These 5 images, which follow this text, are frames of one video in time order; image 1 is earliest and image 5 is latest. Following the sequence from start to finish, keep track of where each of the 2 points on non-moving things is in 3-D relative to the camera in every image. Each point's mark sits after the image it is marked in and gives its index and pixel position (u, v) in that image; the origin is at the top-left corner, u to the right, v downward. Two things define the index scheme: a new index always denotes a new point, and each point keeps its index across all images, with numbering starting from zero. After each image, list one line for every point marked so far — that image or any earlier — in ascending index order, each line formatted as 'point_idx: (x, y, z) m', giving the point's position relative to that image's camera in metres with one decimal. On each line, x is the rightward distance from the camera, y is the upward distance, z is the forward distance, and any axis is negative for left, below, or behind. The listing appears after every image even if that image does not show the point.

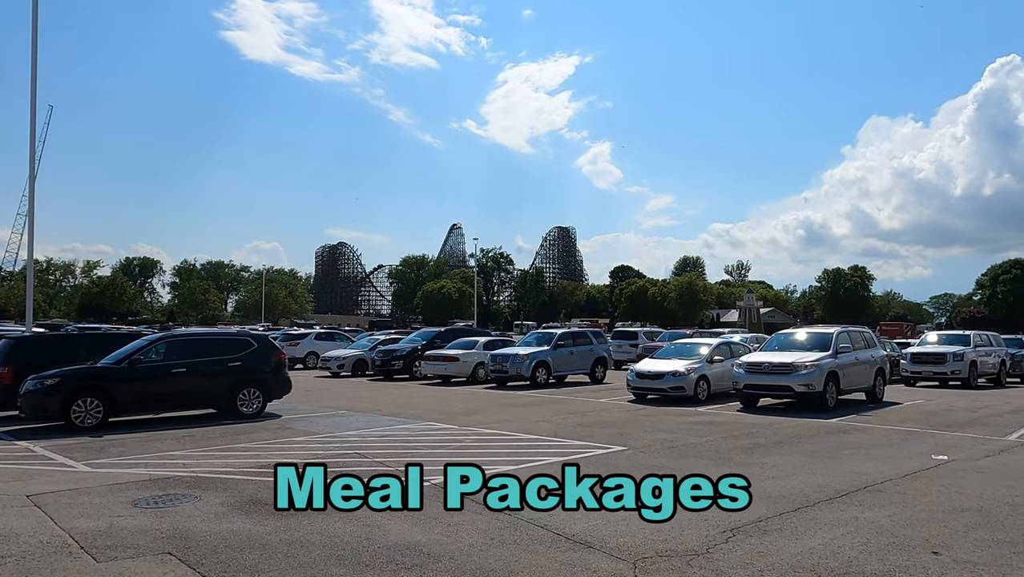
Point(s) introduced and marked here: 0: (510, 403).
0: (0.0, -2.7, +17.4) m
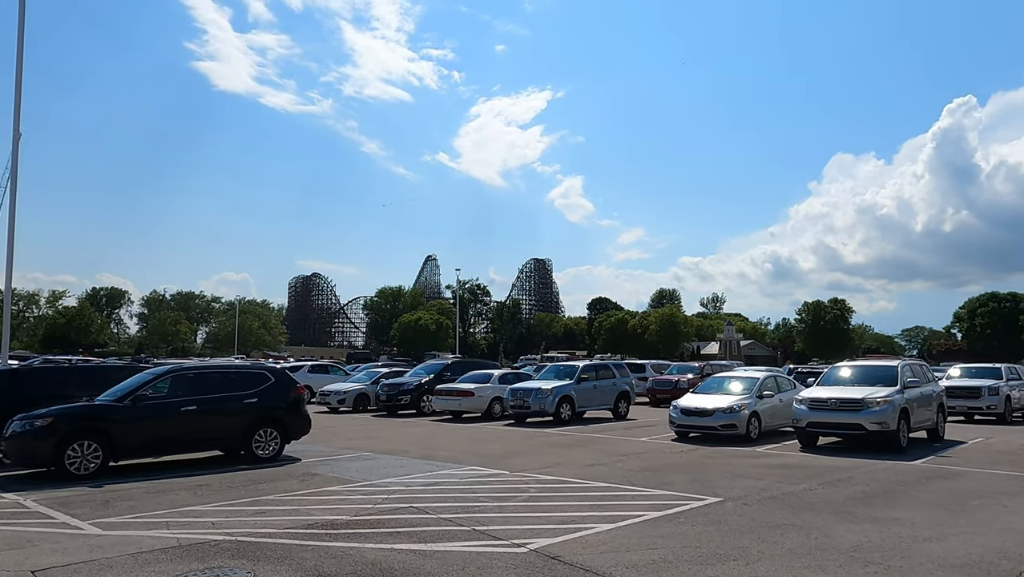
0: (+0.8, -3.3, +15.9) m
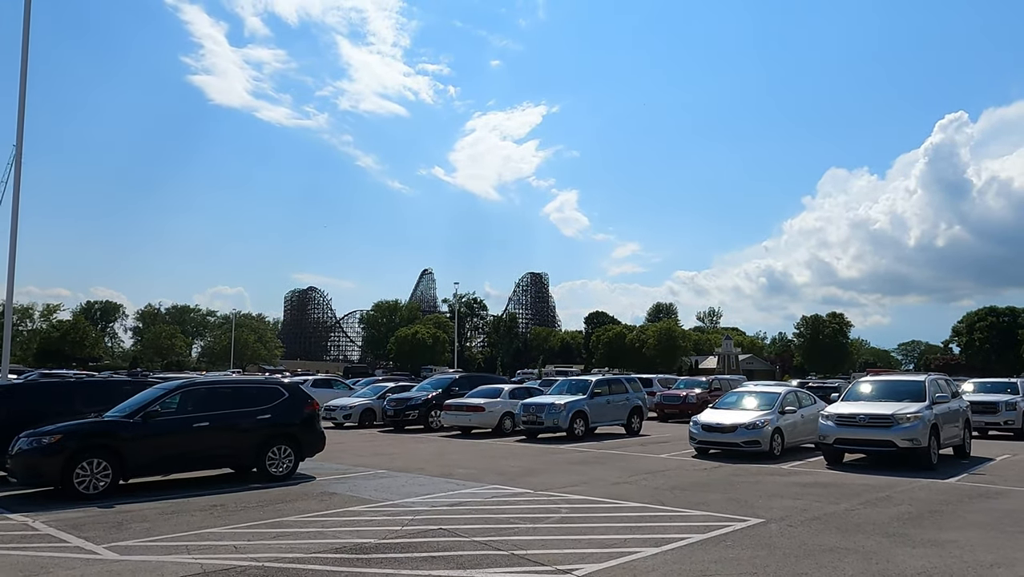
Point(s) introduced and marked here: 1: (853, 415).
0: (+1.2, -3.6, +15.5) m
1: (+6.7, -2.5, +14.7) m
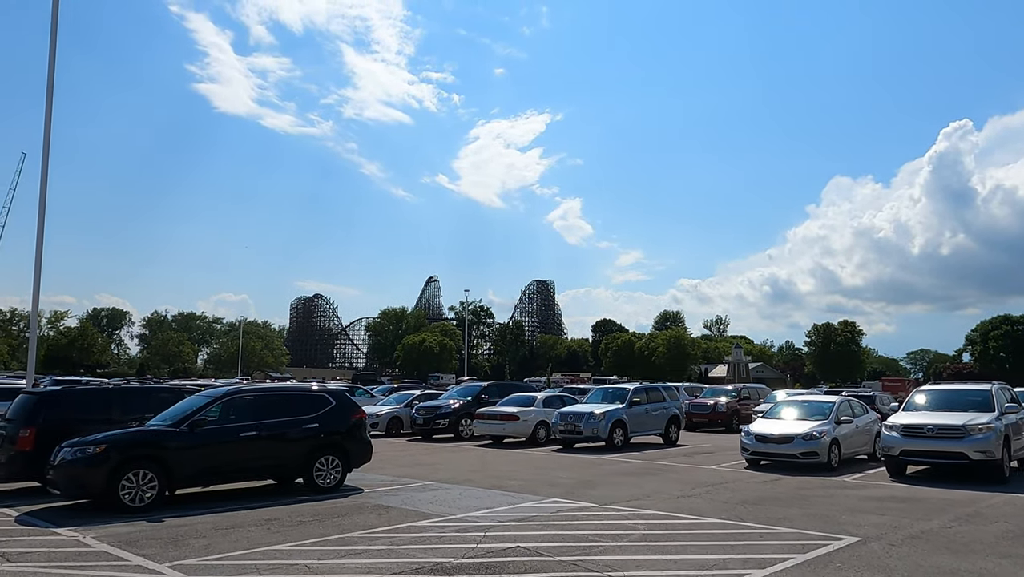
0: (+2.1, -3.6, +14.9) m
1: (+7.6, -2.6, +14.1) m
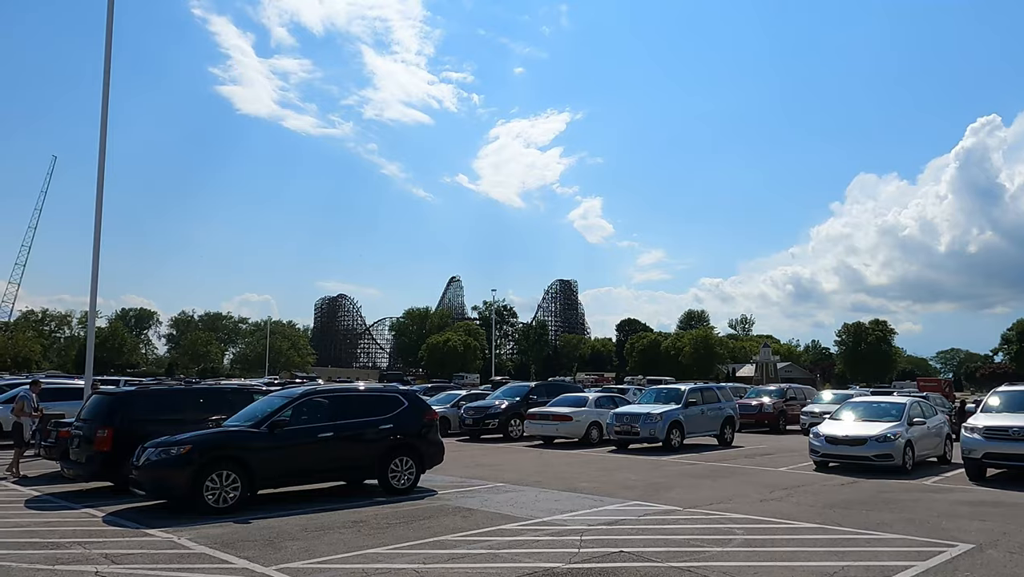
0: (+3.5, -3.6, +14.6) m
1: (+8.9, -2.5, +13.7) m
